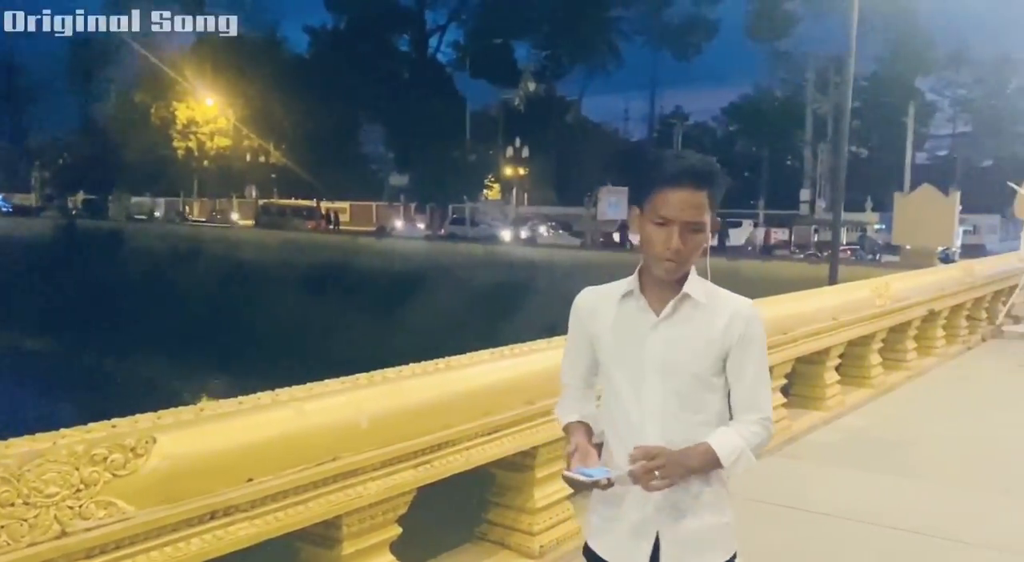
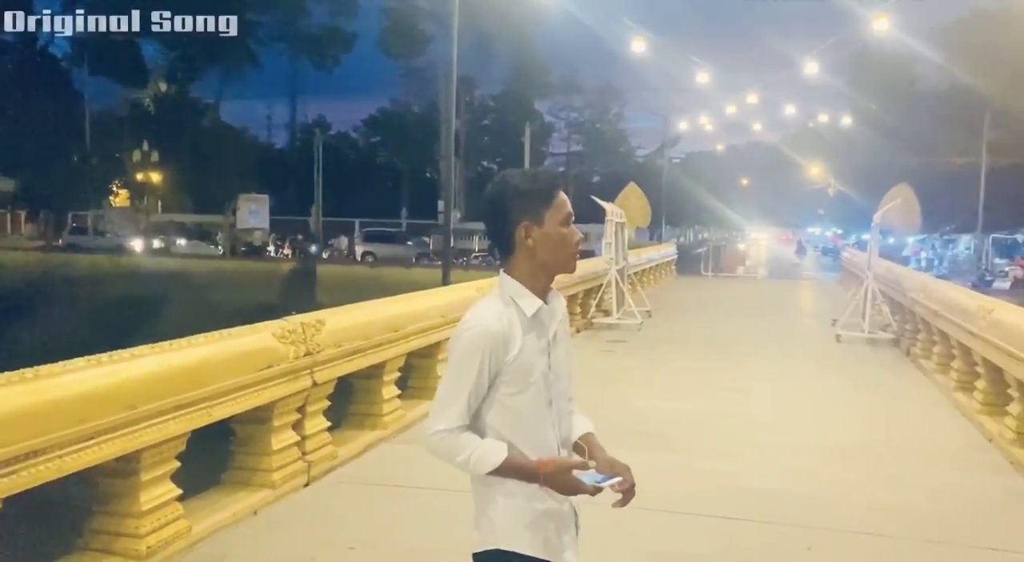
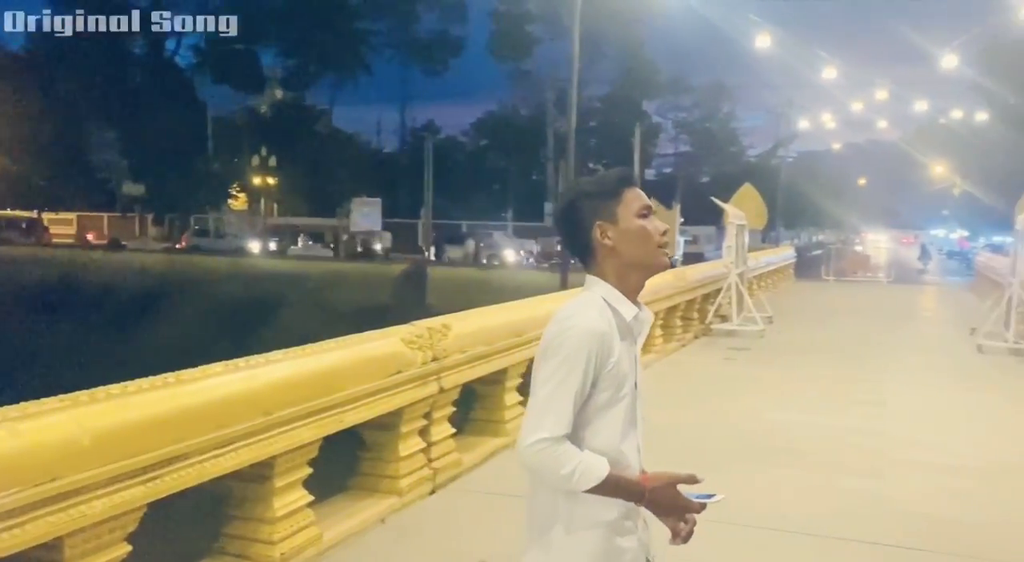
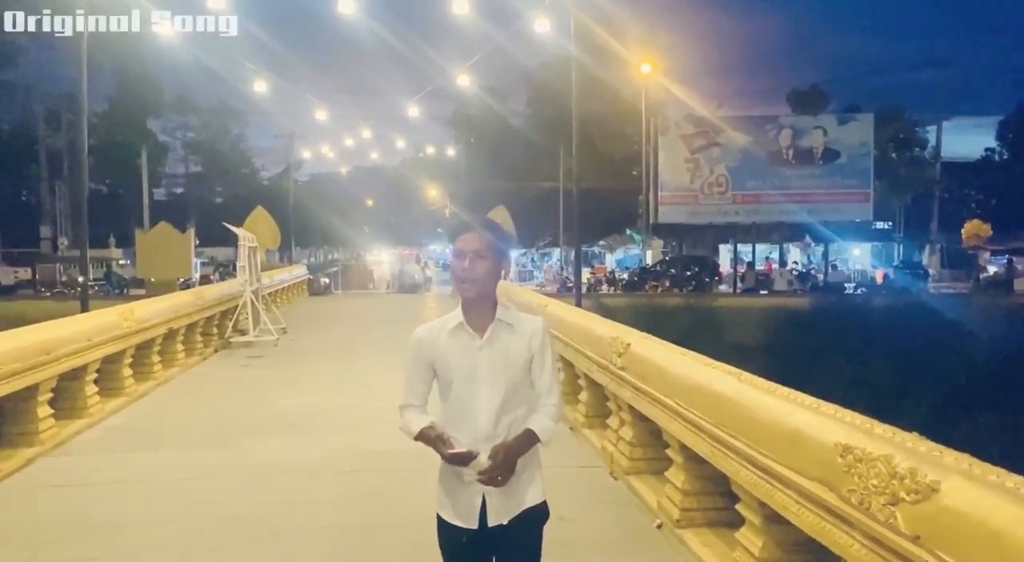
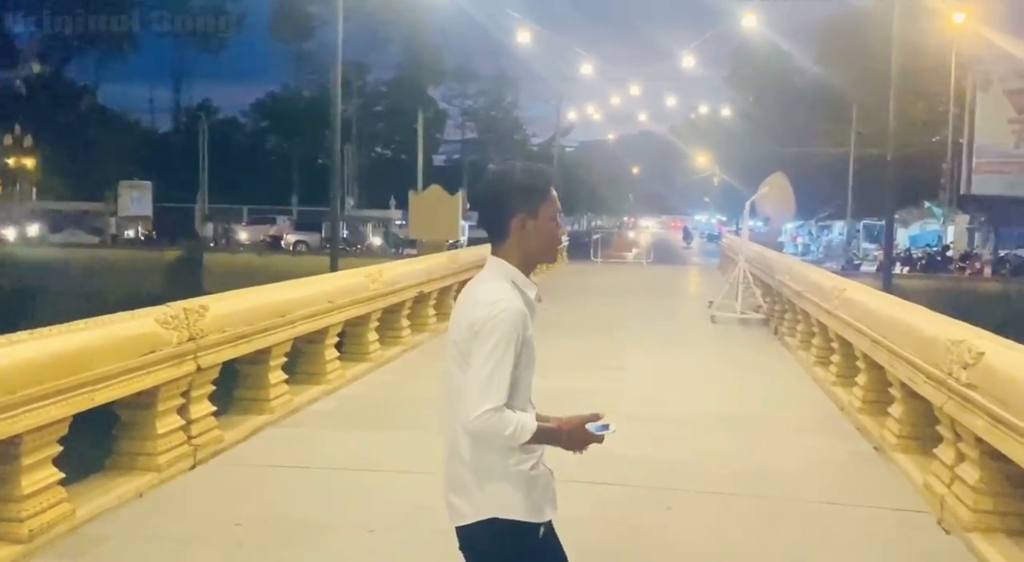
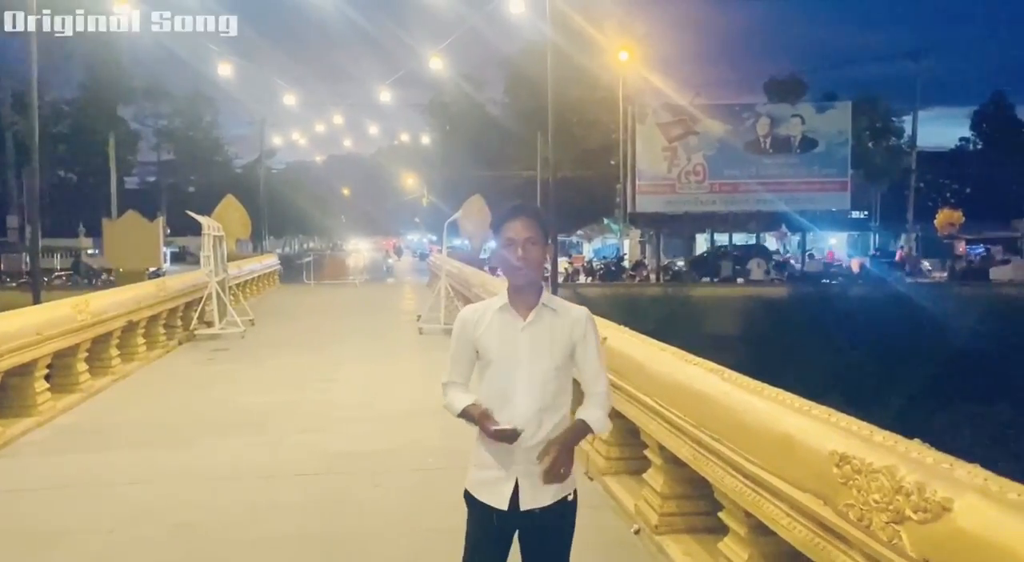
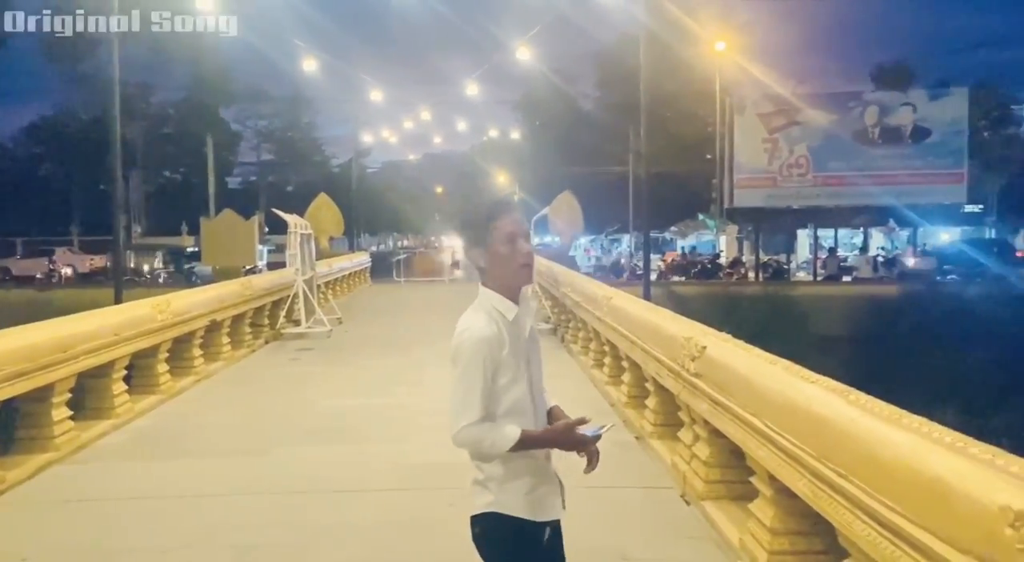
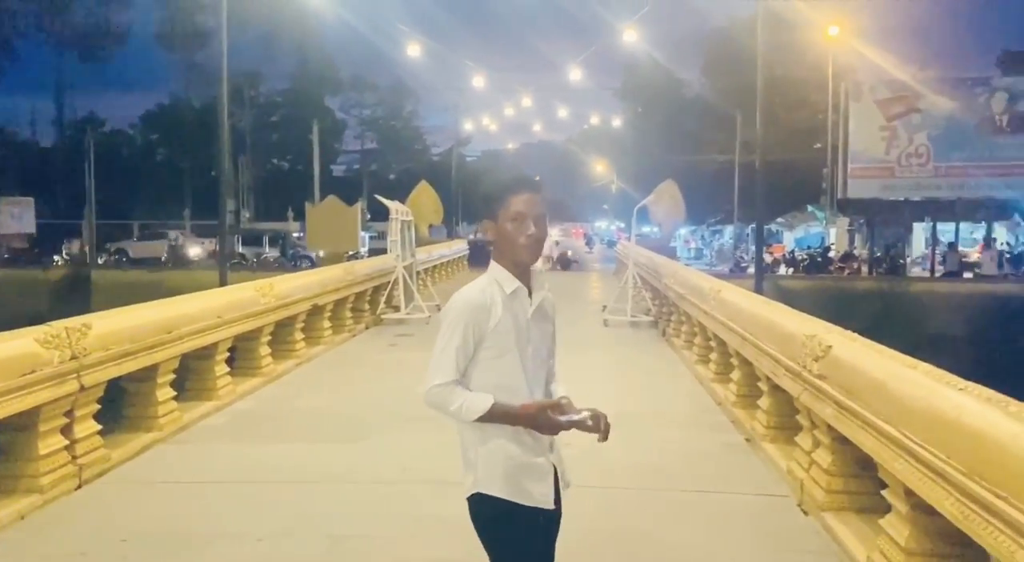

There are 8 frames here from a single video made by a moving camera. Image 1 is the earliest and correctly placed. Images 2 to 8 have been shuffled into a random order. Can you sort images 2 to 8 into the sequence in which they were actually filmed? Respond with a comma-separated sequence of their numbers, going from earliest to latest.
3, 2, 5, 8, 7, 6, 4
